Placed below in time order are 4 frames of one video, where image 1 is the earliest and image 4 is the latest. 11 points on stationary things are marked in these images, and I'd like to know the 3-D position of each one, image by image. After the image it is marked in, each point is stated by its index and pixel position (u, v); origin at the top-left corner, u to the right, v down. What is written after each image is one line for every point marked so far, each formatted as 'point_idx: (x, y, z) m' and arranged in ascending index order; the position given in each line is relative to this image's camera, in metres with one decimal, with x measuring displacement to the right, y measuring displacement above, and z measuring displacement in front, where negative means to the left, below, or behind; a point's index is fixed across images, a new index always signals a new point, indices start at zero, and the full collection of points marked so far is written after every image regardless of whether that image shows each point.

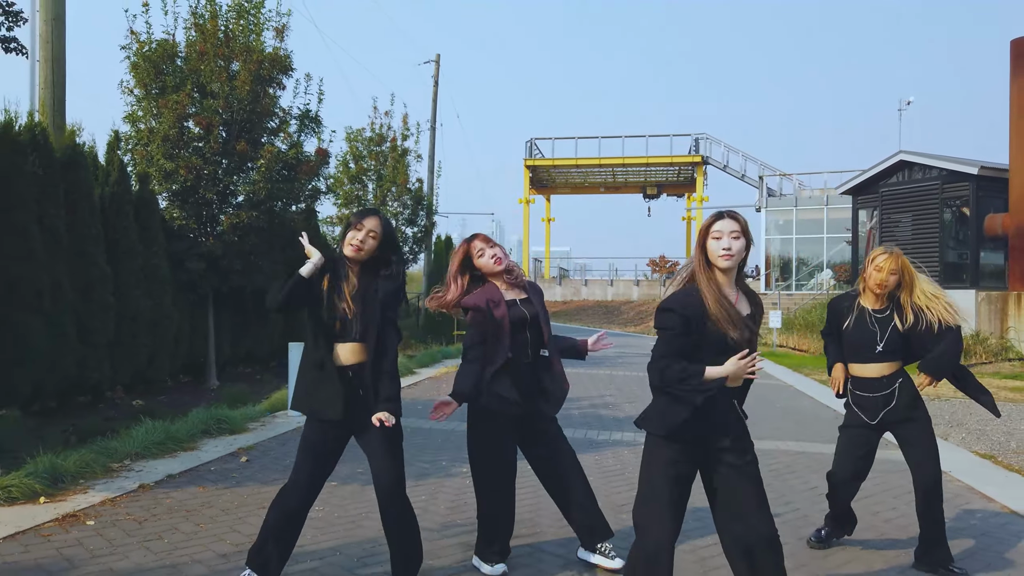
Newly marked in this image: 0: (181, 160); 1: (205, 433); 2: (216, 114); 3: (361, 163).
0: (-5.2, +2.0, +12.9) m
1: (-2.8, -1.3, +7.7) m
2: (-4.8, +2.8, +13.2) m
3: (-3.7, +3.1, +19.9) m
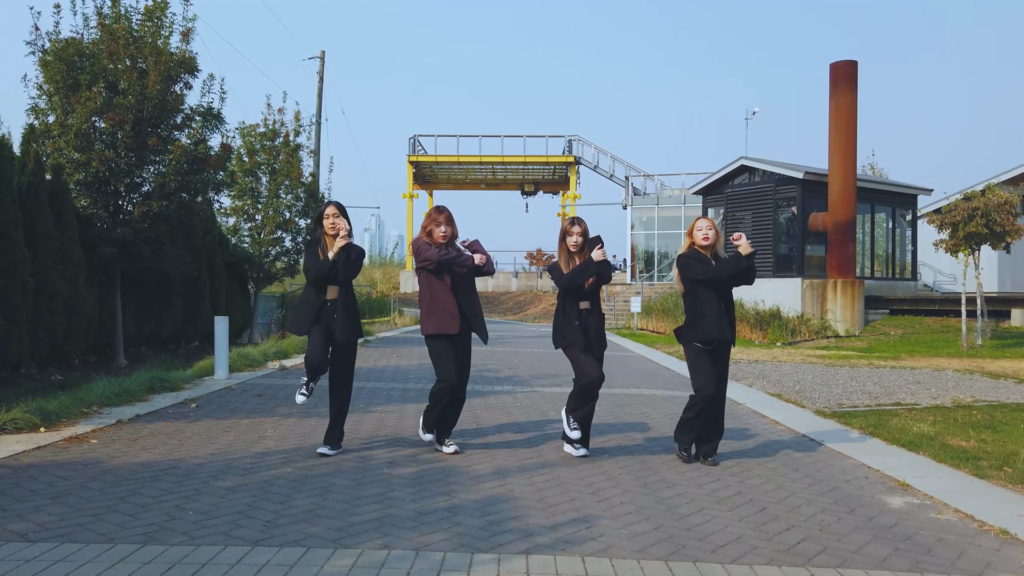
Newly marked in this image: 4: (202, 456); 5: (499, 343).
0: (-7.1, +2.3, +13.8) m
1: (-4.0, -1.1, +9.0) m
2: (-6.7, +3.1, +14.2) m
3: (-6.6, +3.4, +21.0) m
4: (-2.2, -1.2, +5.9) m
5: (-0.3, -1.3, +19.4) m
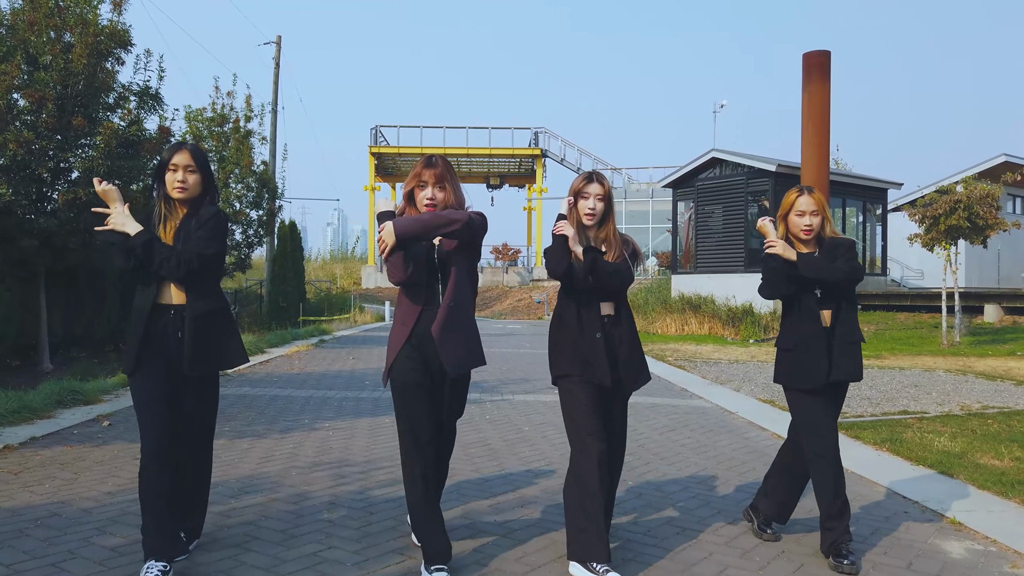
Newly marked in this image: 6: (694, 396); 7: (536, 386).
0: (-7.6, +2.3, +12.4) m
1: (-4.3, -1.1, +7.8) m
2: (-7.2, +3.1, +12.8) m
3: (-7.4, +3.5, +19.6) m
4: (-2.4, -1.2, +4.7) m
5: (-1.1, -1.2, +18.3) m
6: (+2.3, -1.4, +10.3) m
7: (+0.3, -1.3, +10.7) m
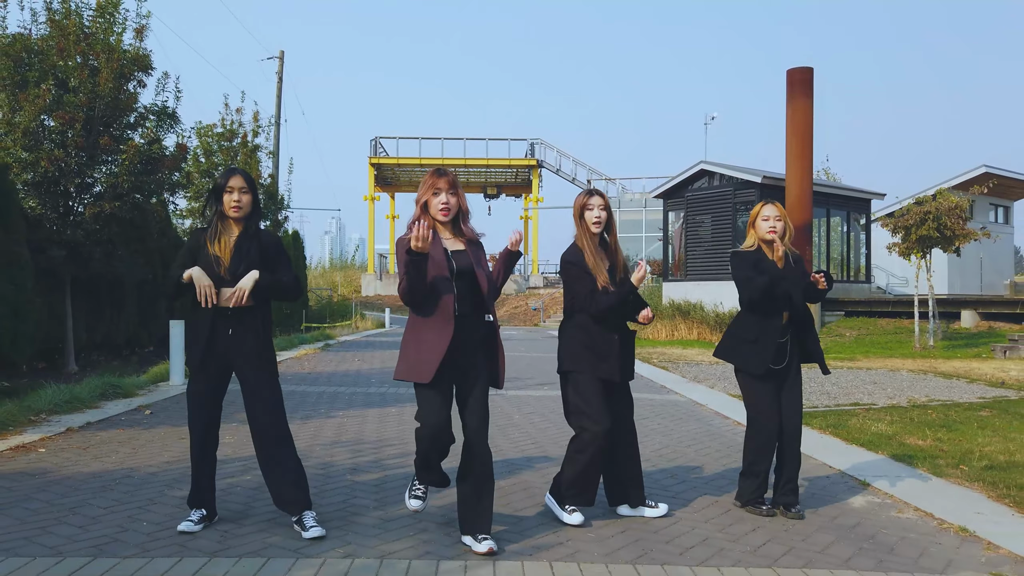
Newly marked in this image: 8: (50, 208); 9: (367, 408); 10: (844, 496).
0: (-7.7, +2.2, +13.4) m
1: (-4.3, -1.1, +8.8) m
2: (-7.3, +3.0, +13.8) m
3: (-7.6, +3.3, +20.6) m
4: (-2.5, -1.2, +5.7) m
5: (-1.2, -1.4, +19.3) m
6: (+2.2, -1.4, +11.3) m
7: (+0.2, -1.4, +11.7) m
8: (-7.8, +1.3, +13.8) m
9: (-1.6, -1.3, +8.9) m
10: (+2.2, -1.4, +5.4) m
